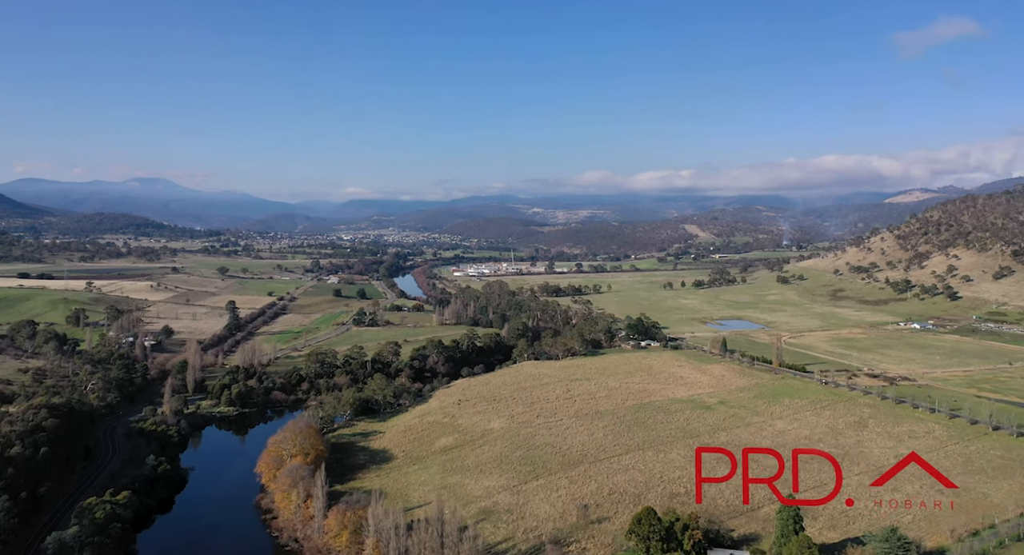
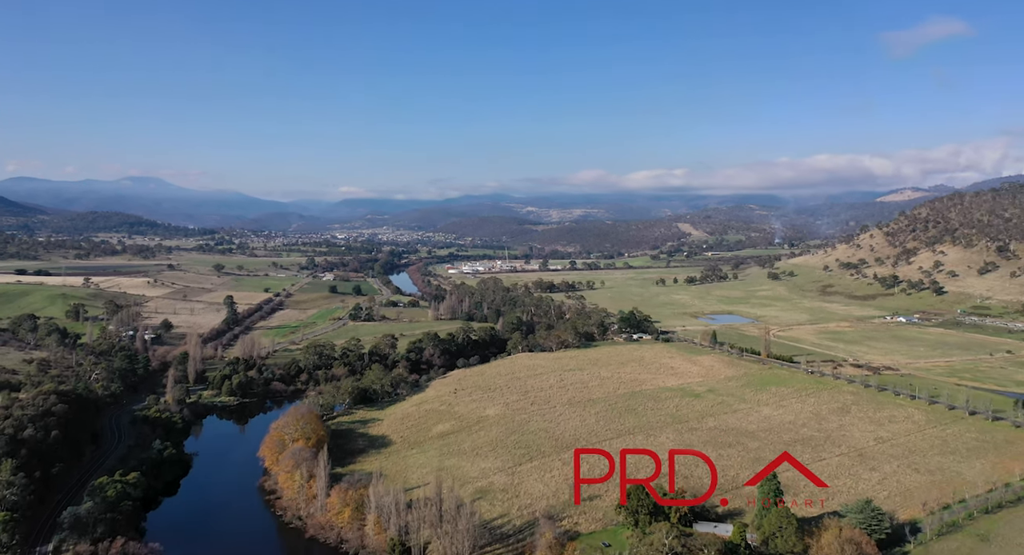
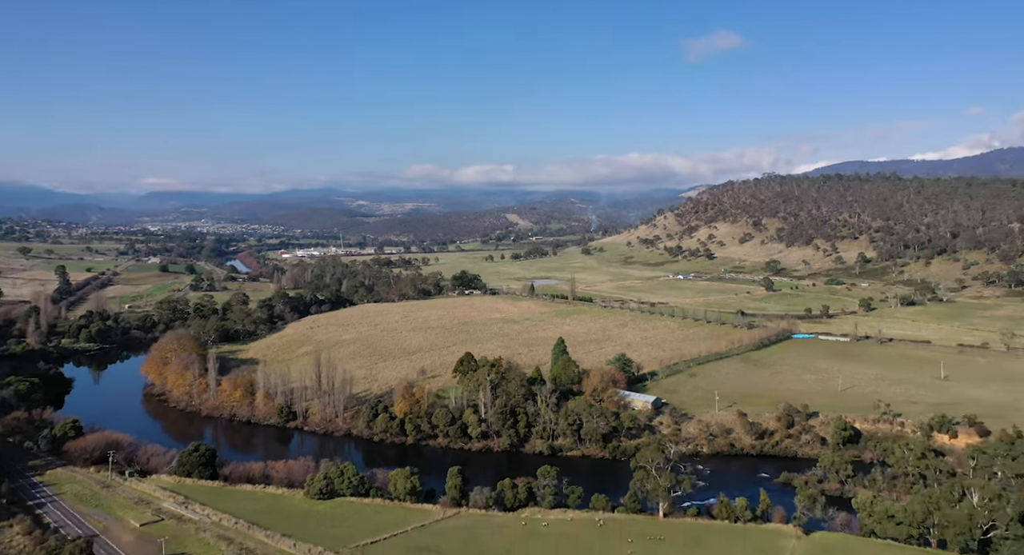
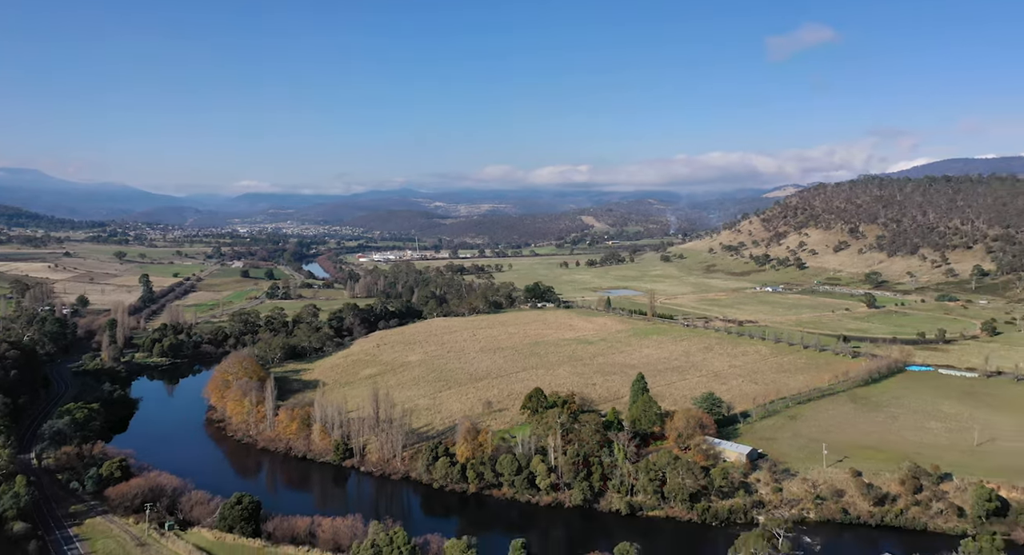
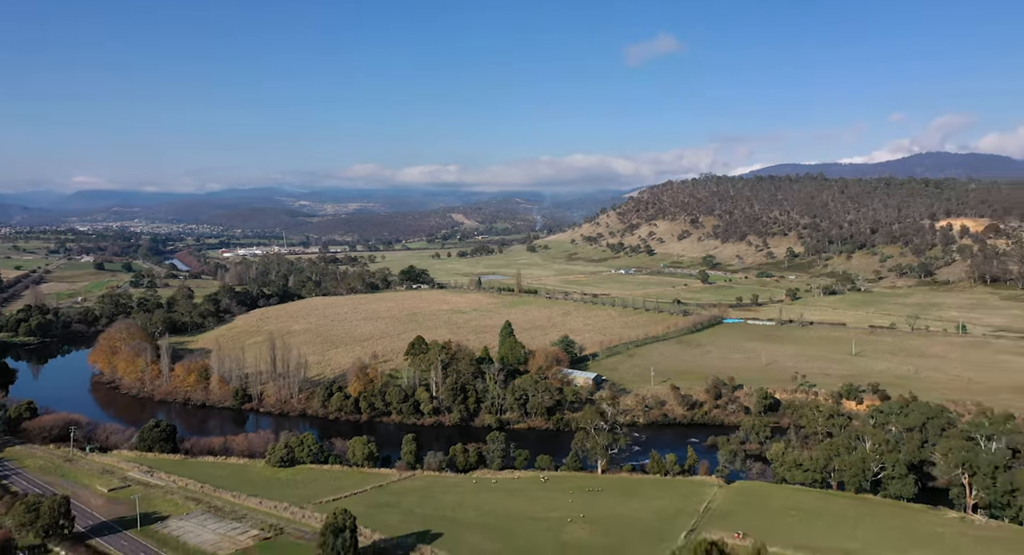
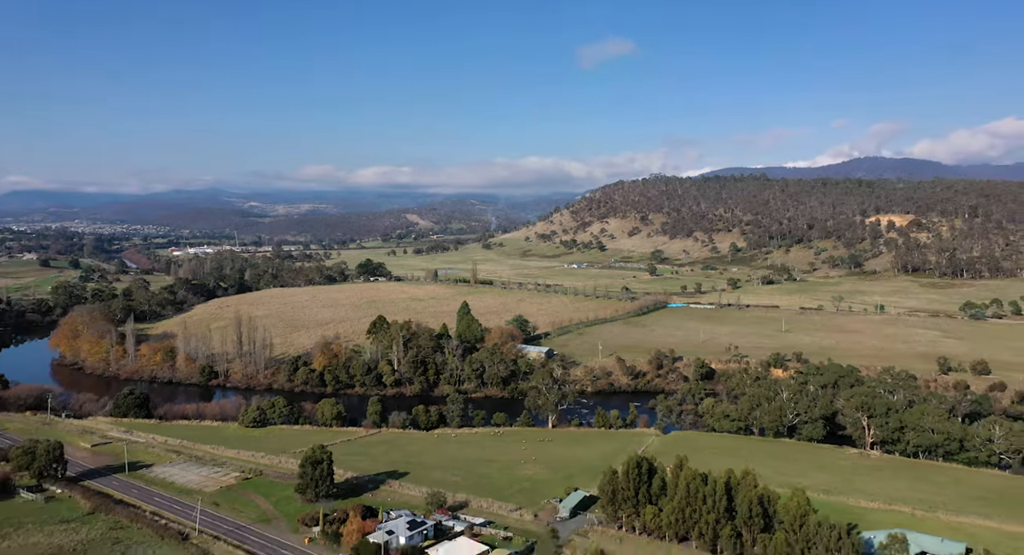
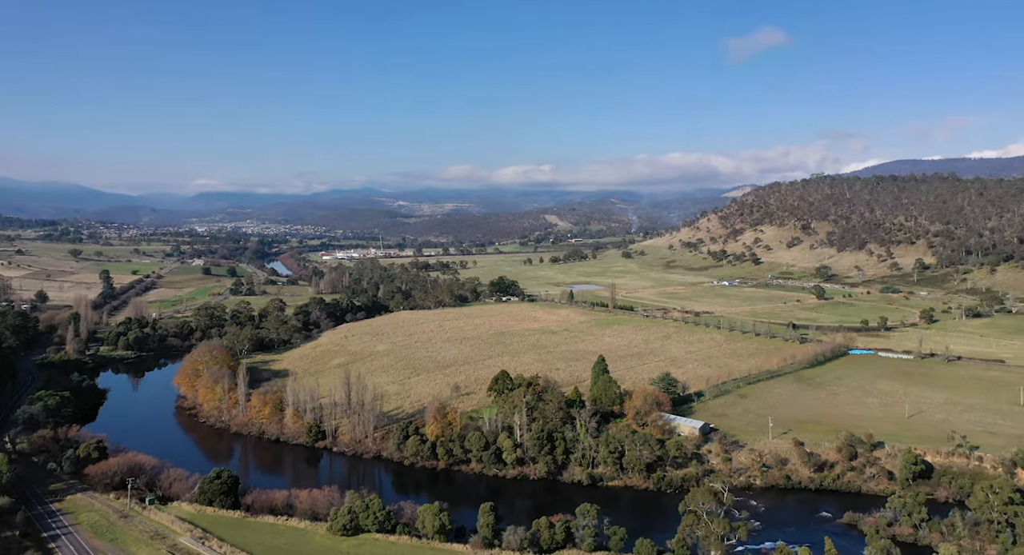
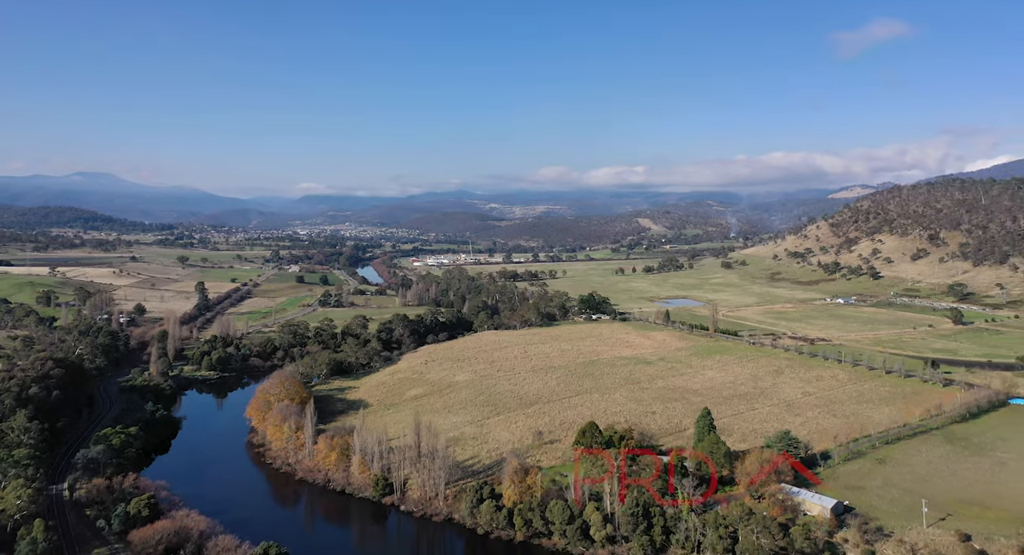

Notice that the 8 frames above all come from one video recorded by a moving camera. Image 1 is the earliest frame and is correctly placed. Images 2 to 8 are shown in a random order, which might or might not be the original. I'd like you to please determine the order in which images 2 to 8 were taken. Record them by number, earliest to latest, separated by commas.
2, 8, 4, 7, 3, 5, 6
